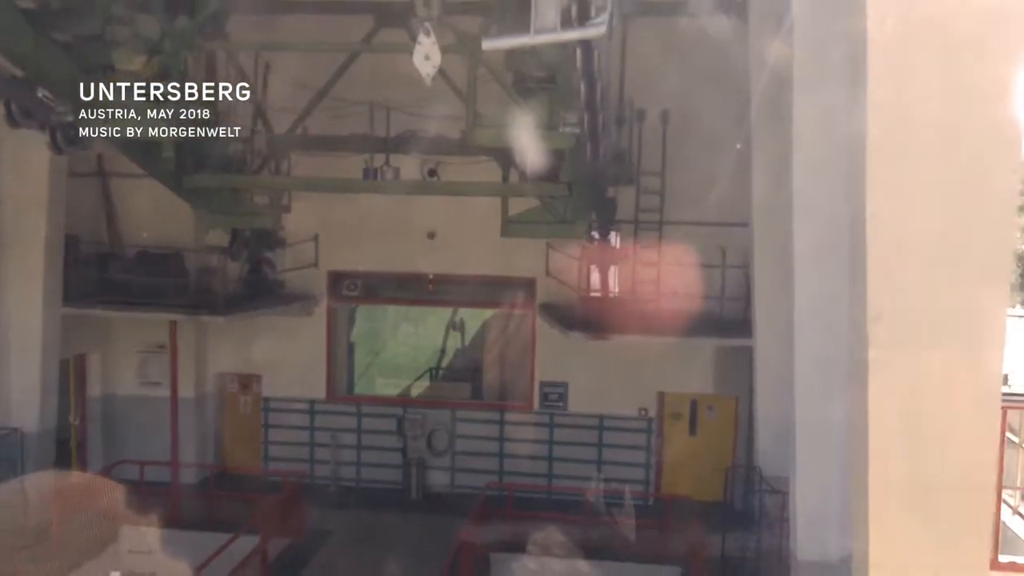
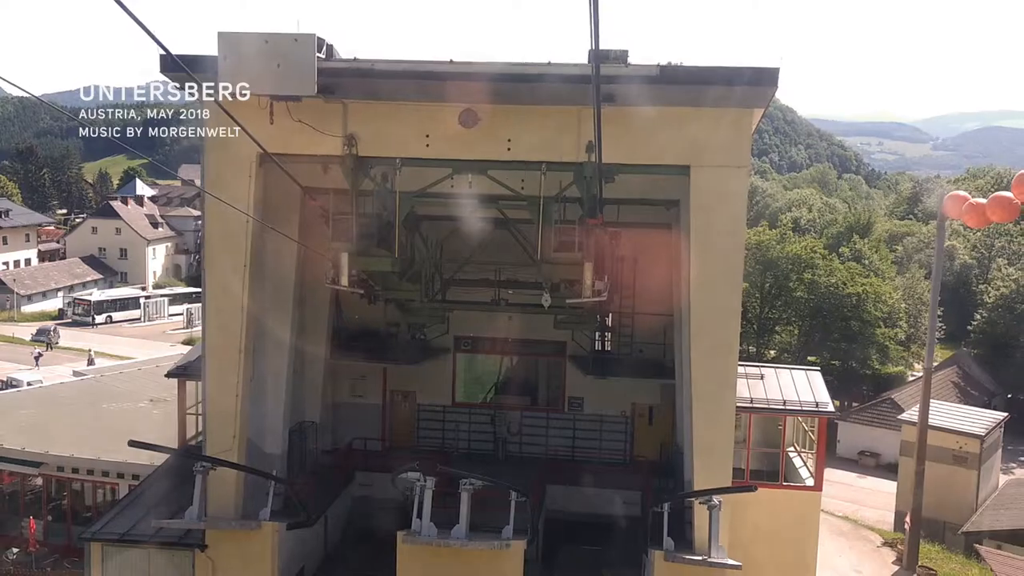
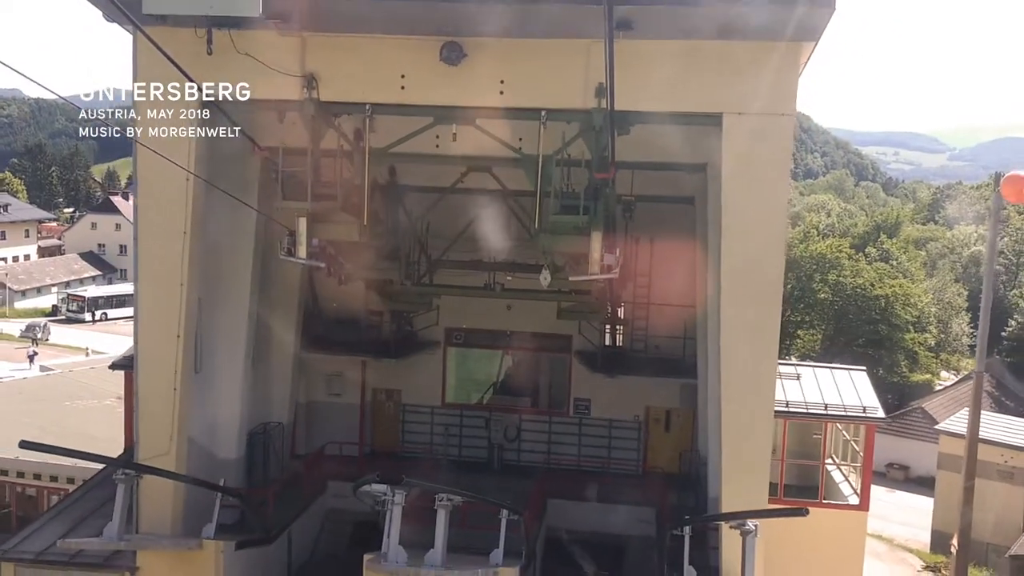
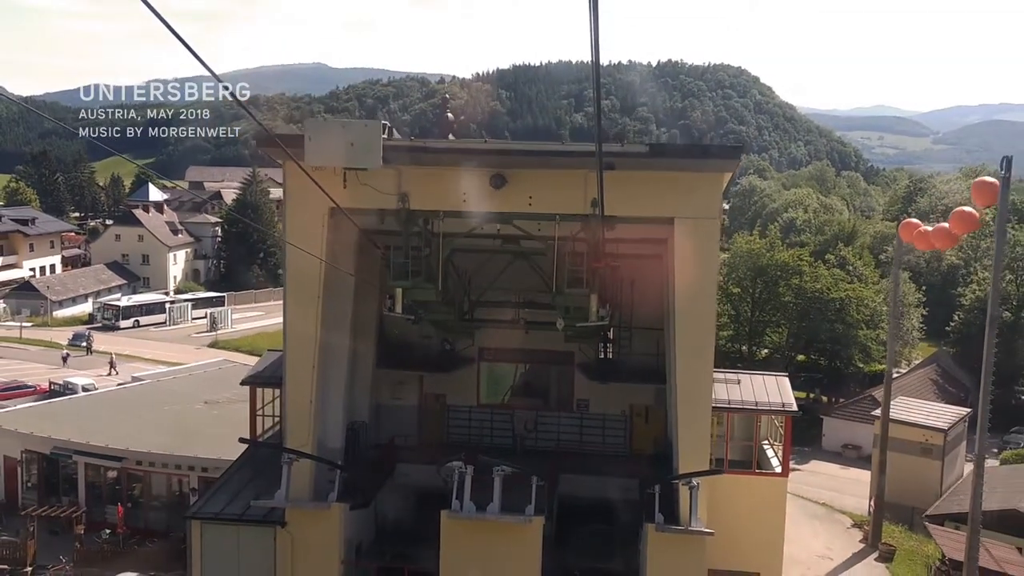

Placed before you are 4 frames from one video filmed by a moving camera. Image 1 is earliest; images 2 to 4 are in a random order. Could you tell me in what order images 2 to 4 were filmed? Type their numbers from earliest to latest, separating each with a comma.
3, 2, 4
